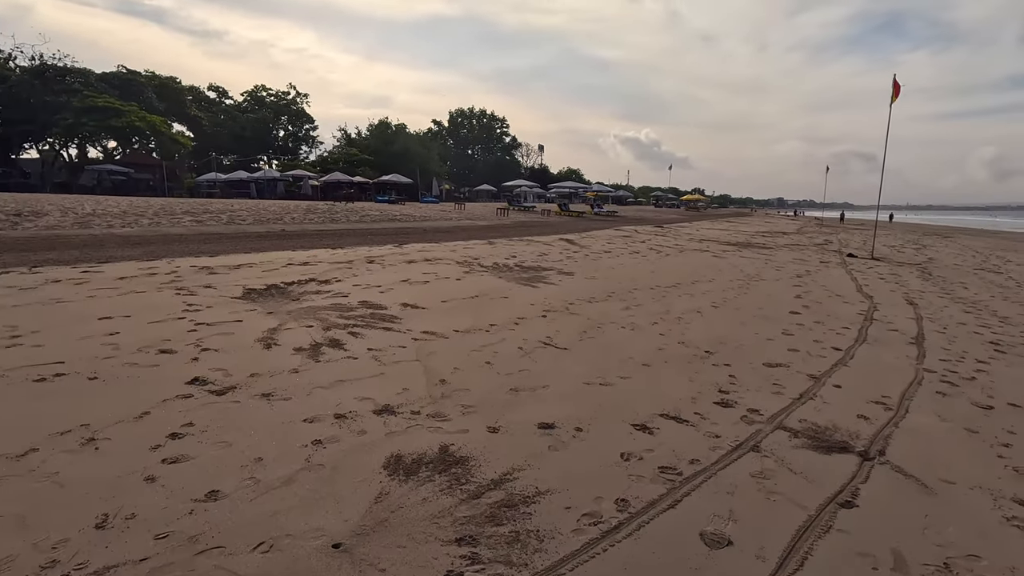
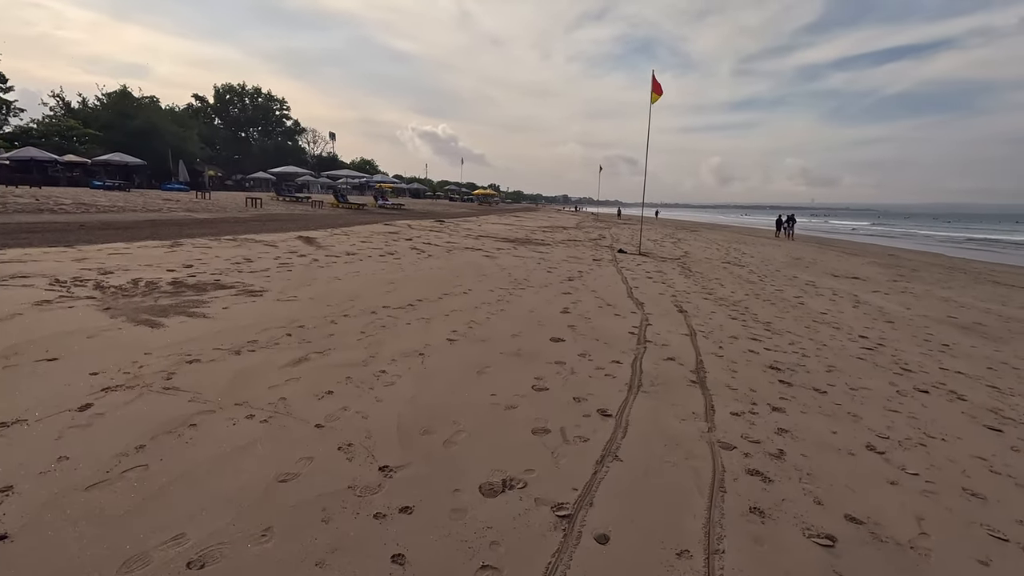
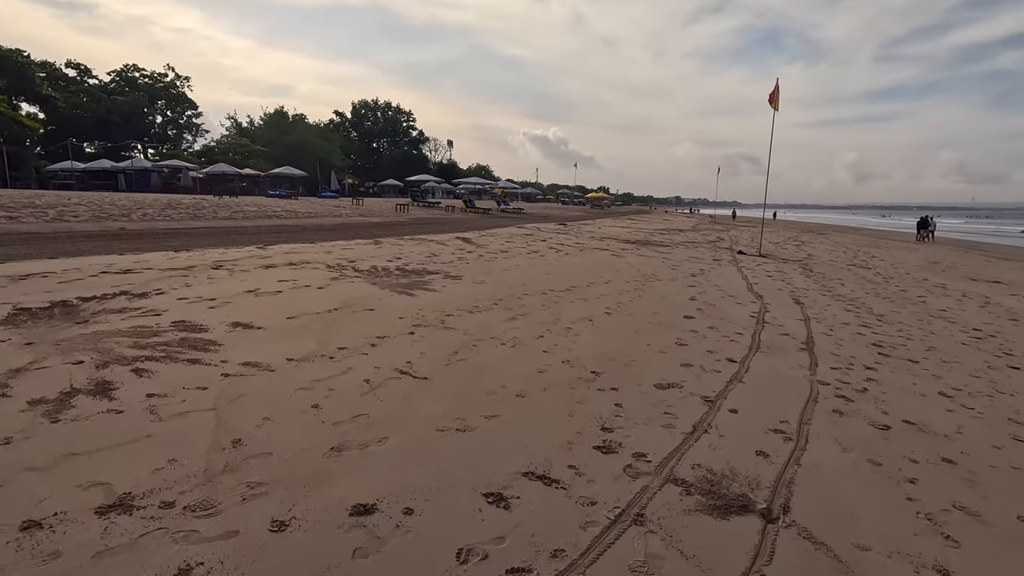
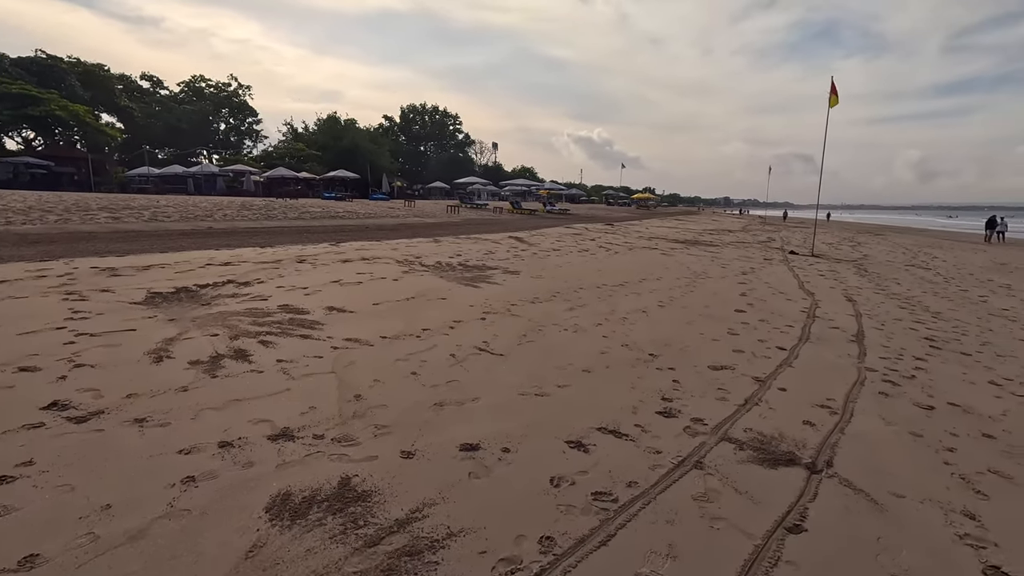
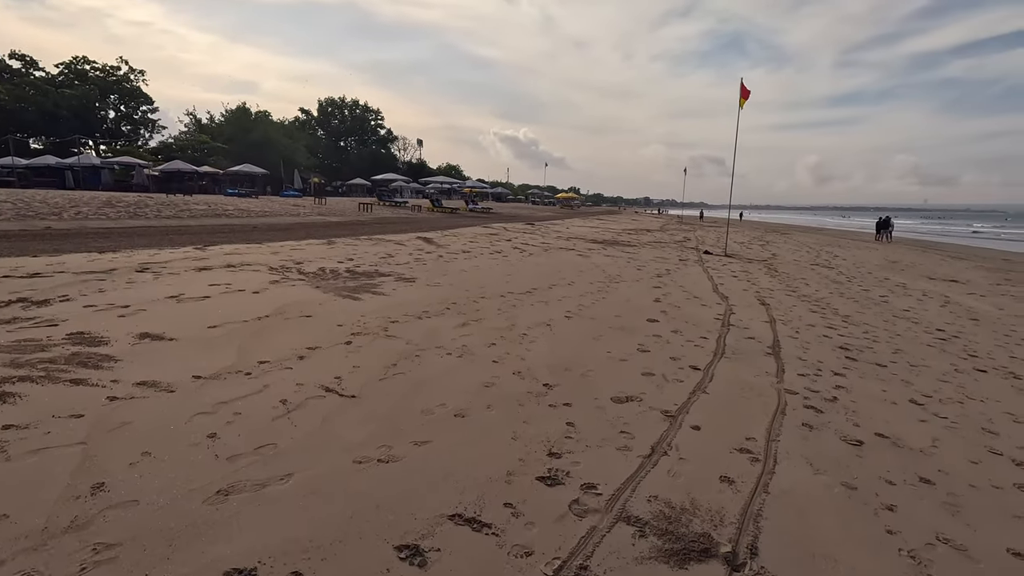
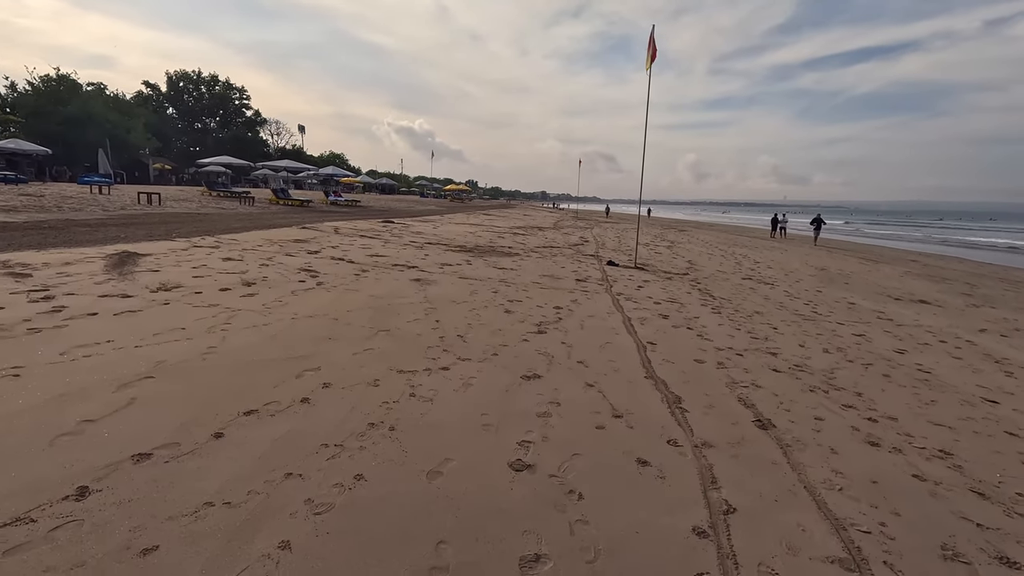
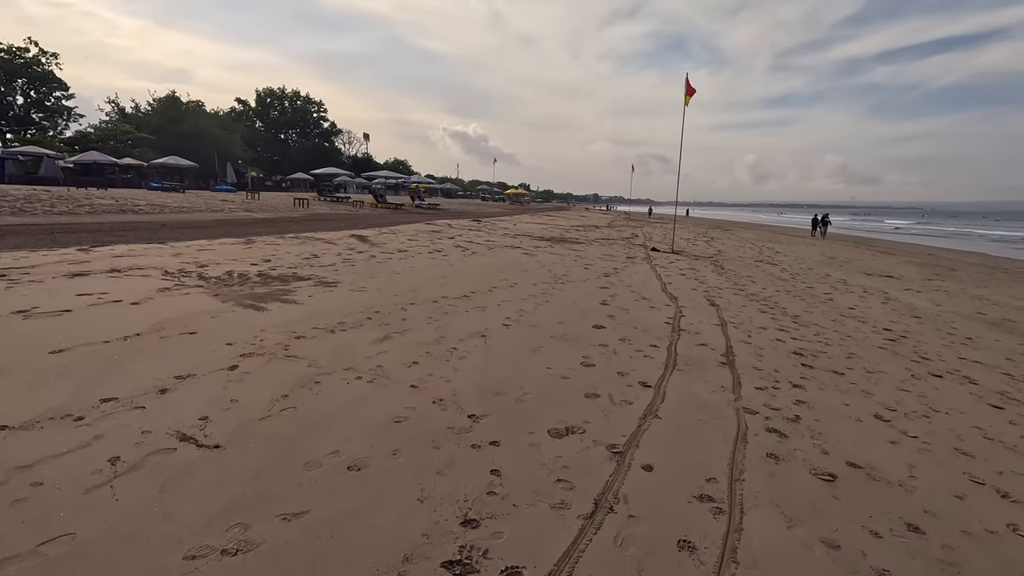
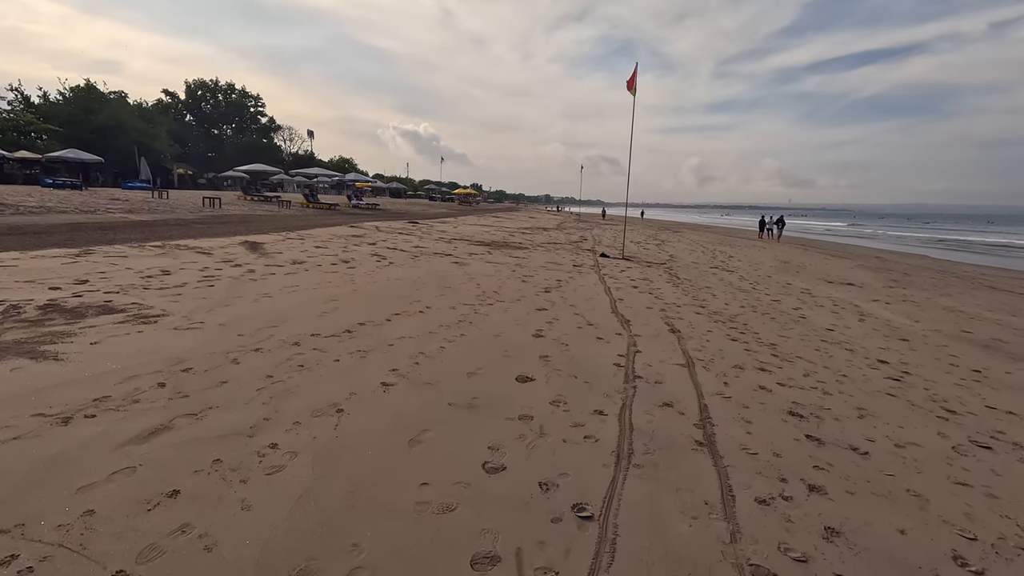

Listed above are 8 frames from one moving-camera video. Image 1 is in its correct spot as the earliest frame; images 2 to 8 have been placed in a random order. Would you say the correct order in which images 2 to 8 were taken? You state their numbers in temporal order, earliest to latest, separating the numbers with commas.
4, 3, 5, 7, 2, 8, 6
